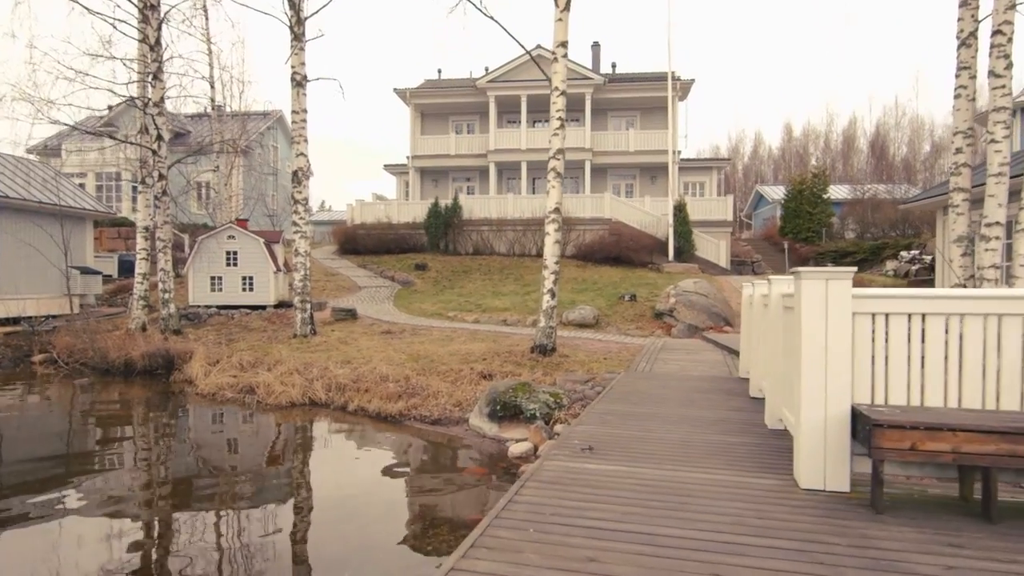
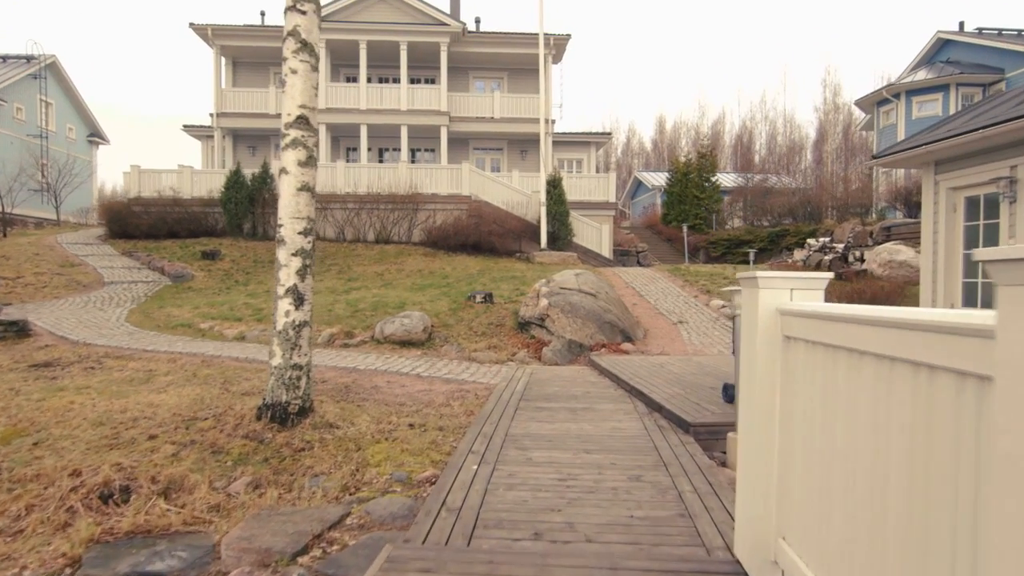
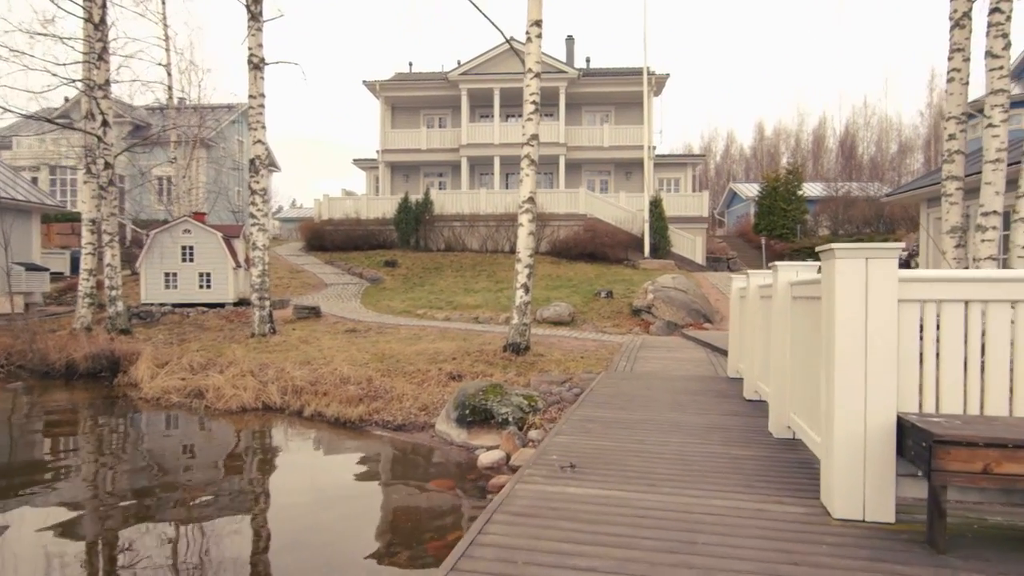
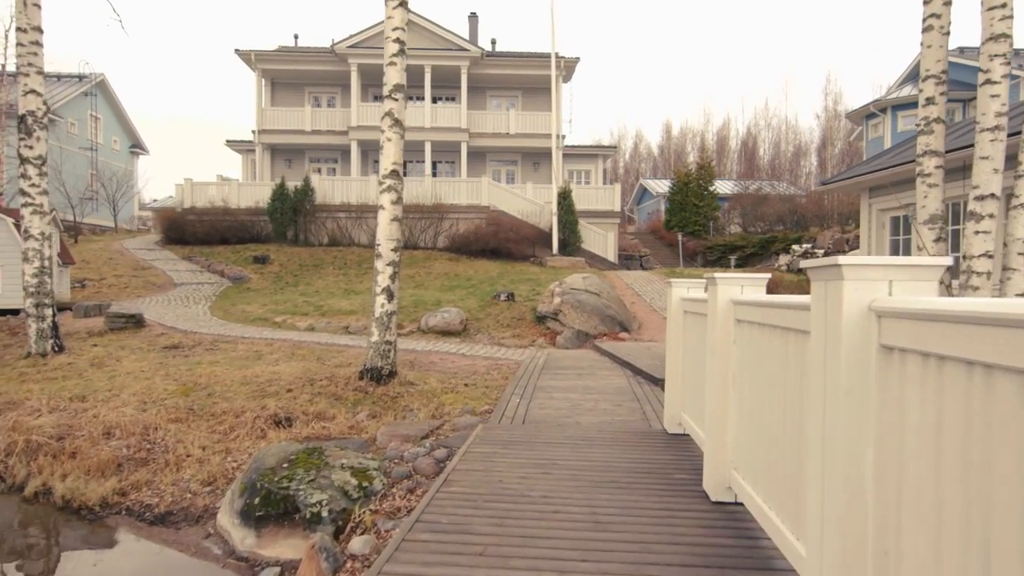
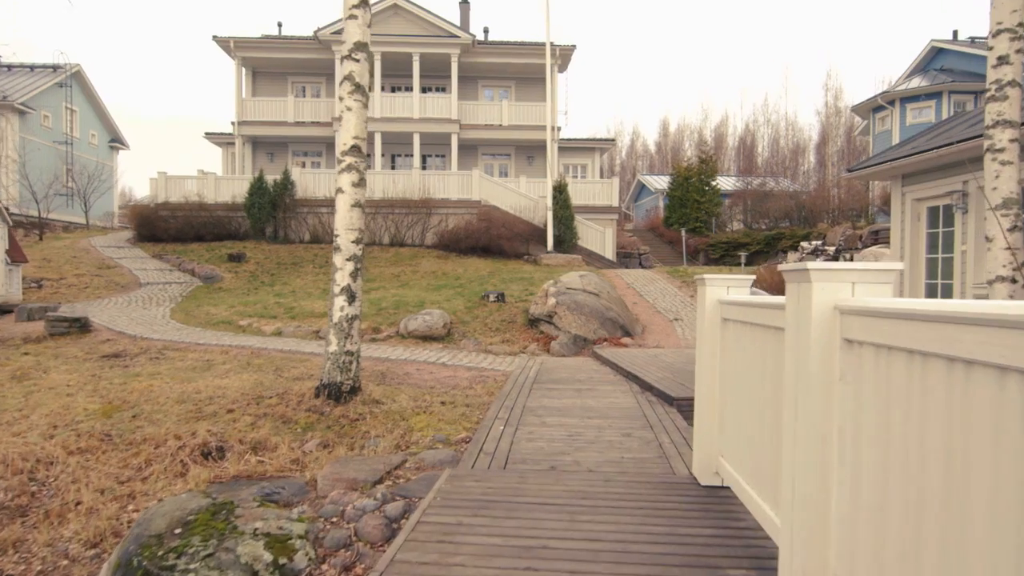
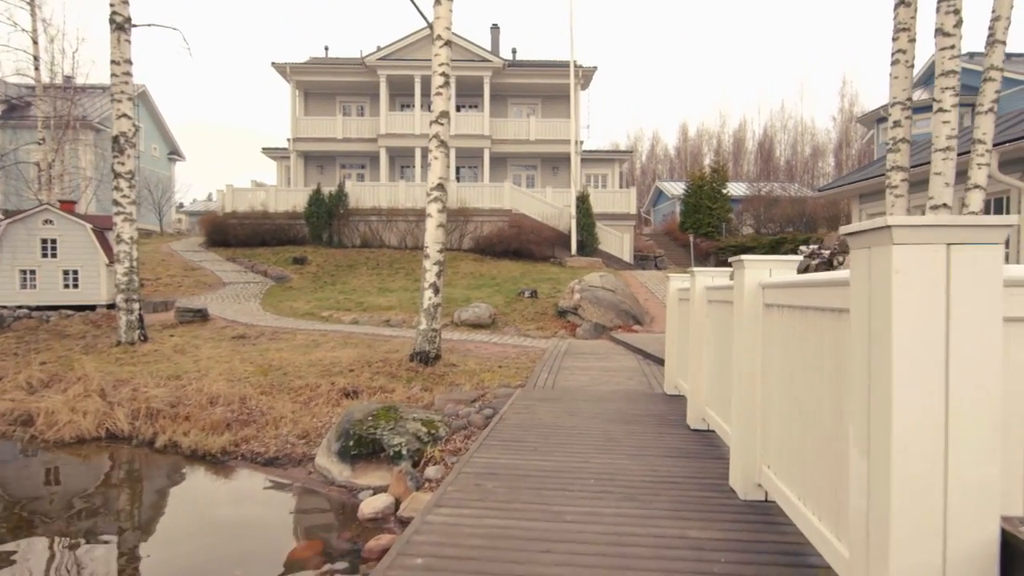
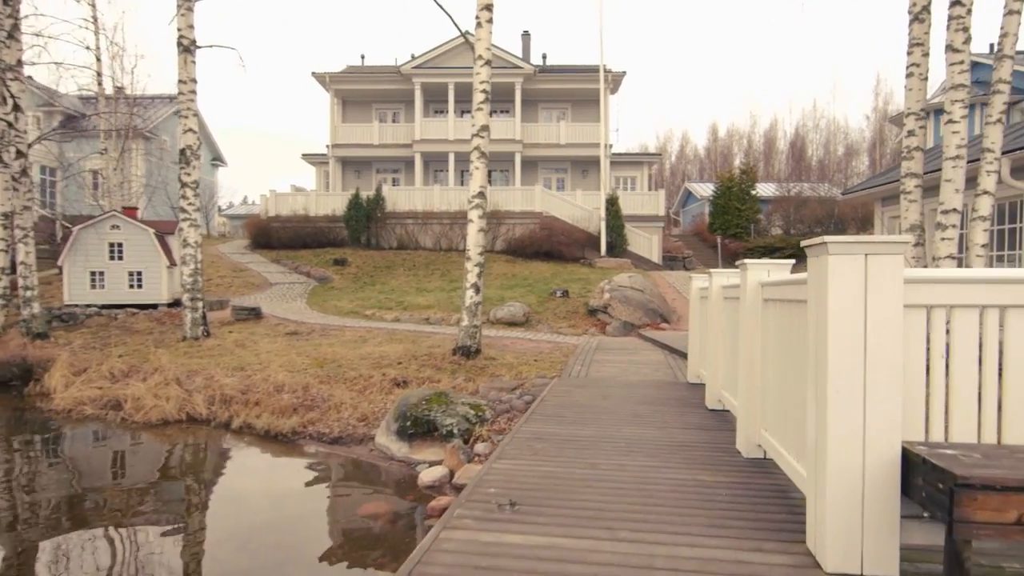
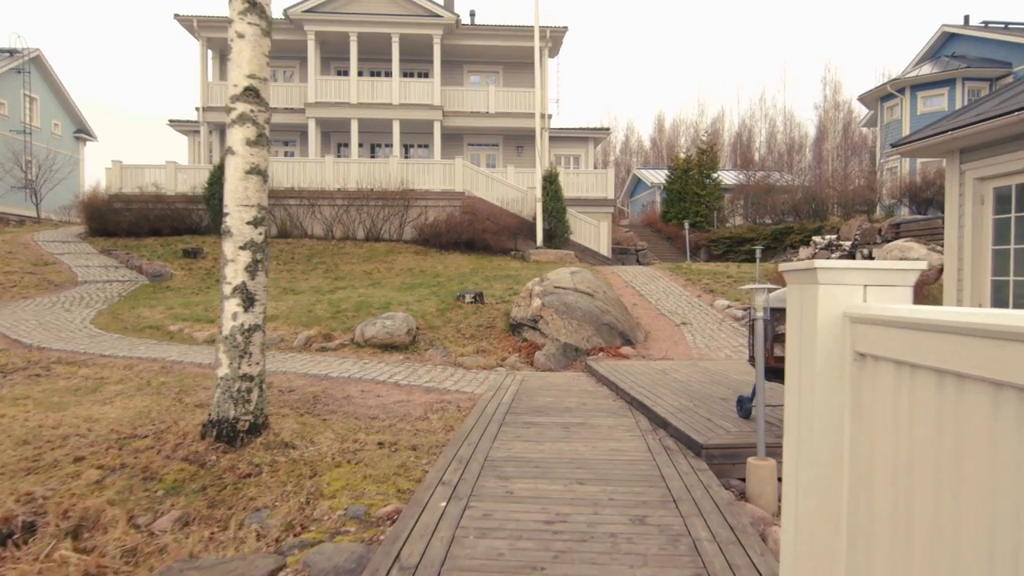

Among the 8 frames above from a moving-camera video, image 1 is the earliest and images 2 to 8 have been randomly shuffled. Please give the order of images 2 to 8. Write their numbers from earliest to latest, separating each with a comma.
3, 7, 6, 4, 5, 2, 8
